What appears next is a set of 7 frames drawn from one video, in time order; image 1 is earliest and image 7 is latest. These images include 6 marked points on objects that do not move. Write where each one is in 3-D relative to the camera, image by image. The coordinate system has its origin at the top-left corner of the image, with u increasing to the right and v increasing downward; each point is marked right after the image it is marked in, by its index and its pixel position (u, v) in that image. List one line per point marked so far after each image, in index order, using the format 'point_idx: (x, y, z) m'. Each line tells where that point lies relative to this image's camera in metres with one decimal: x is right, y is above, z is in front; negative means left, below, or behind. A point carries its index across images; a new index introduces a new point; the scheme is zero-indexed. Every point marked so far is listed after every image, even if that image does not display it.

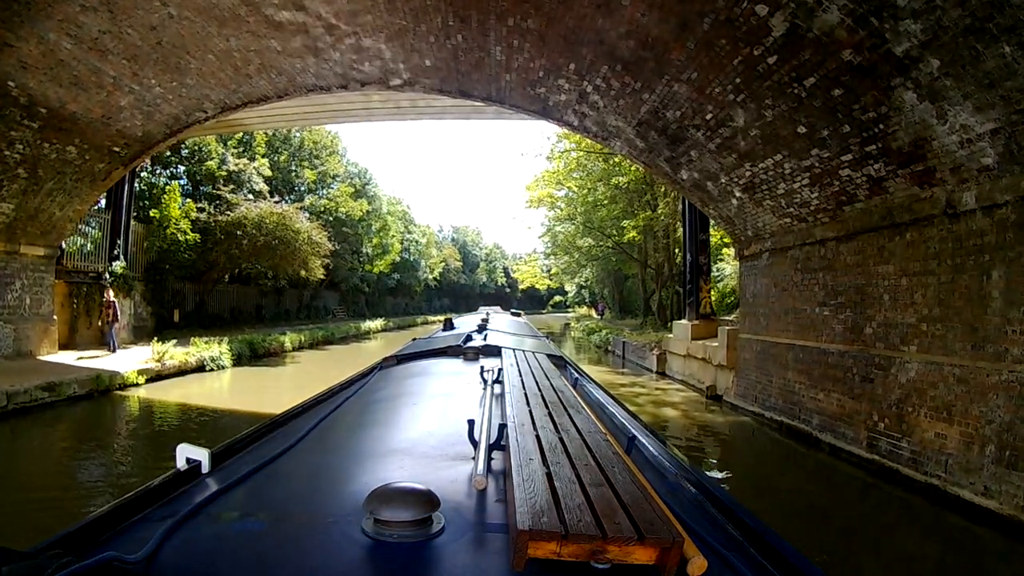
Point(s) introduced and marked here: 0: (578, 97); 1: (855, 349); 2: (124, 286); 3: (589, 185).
0: (+0.7, +2.0, +6.2) m
1: (+3.2, -0.6, +5.6) m
2: (-7.7, 0.0, +12.0) m
3: (+2.1, +3.0, +17.6) m
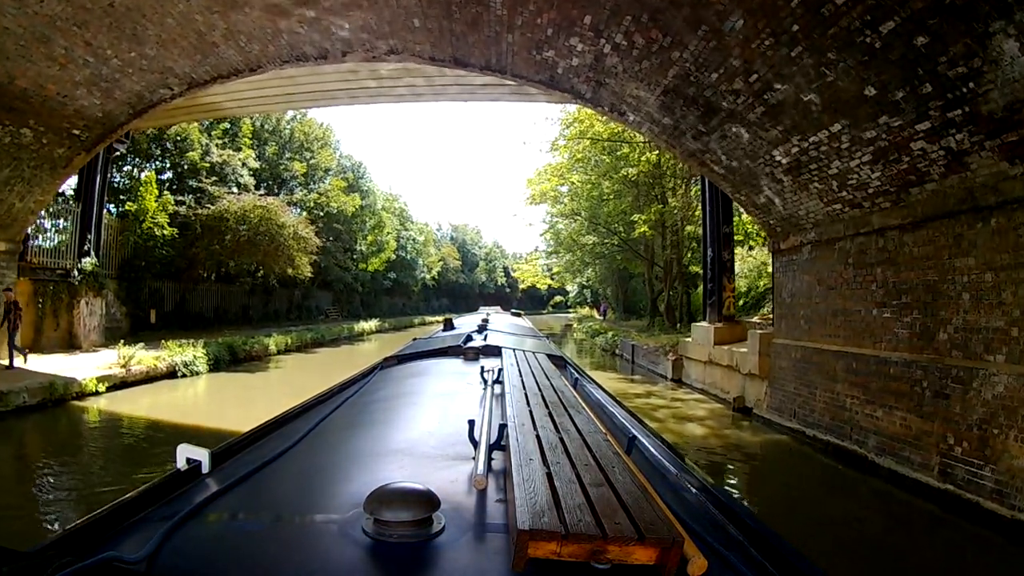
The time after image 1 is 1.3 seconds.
0: (+0.7, +2.0, +5.3) m
1: (+3.2, -0.5, +4.7) m
2: (-7.6, +0.1, +11.2) m
3: (+2.2, +3.0, +16.8) m
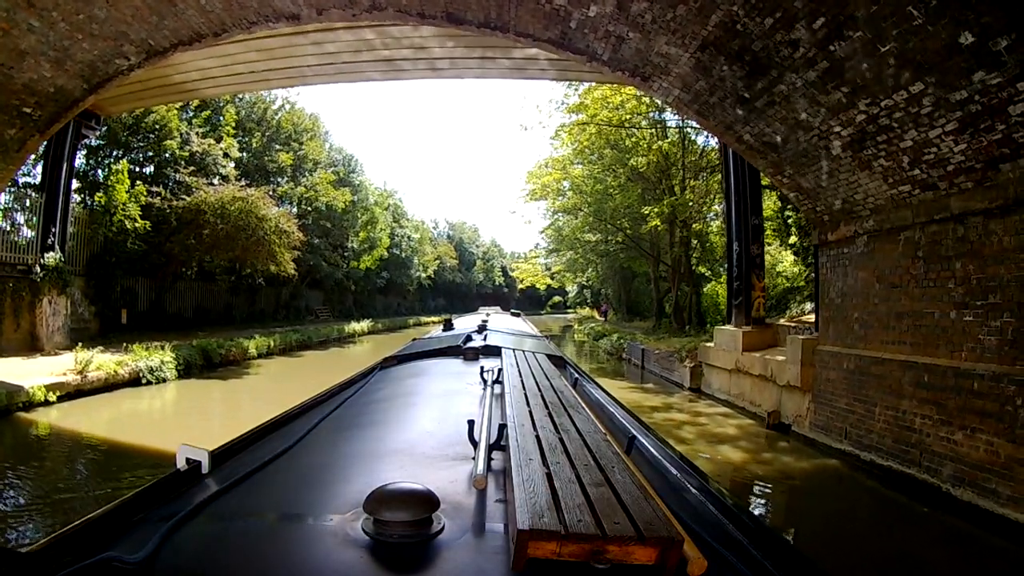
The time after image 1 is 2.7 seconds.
0: (+0.7, +2.0, +4.5) m
1: (+3.2, -0.5, +3.9) m
2: (-7.6, +0.1, +10.4) m
3: (+2.2, +3.0, +16.0) m
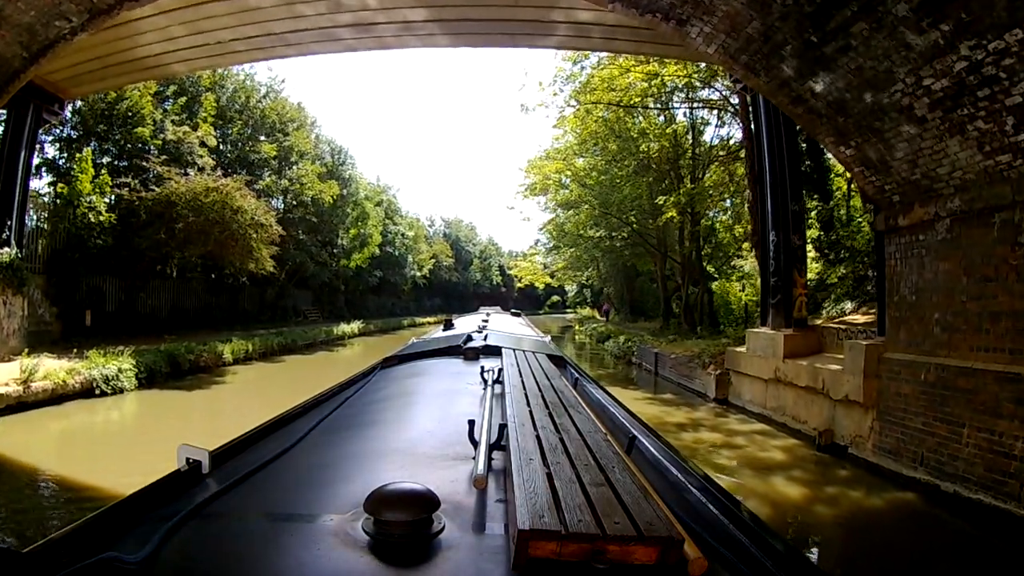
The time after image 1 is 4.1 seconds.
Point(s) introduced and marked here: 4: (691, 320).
0: (+0.8, +2.0, +3.7) m
1: (+3.2, -0.5, +3.1) m
2: (-7.6, +0.1, +9.5) m
3: (+2.2, +3.0, +15.1) m
4: (+4.7, -0.8, +16.2) m
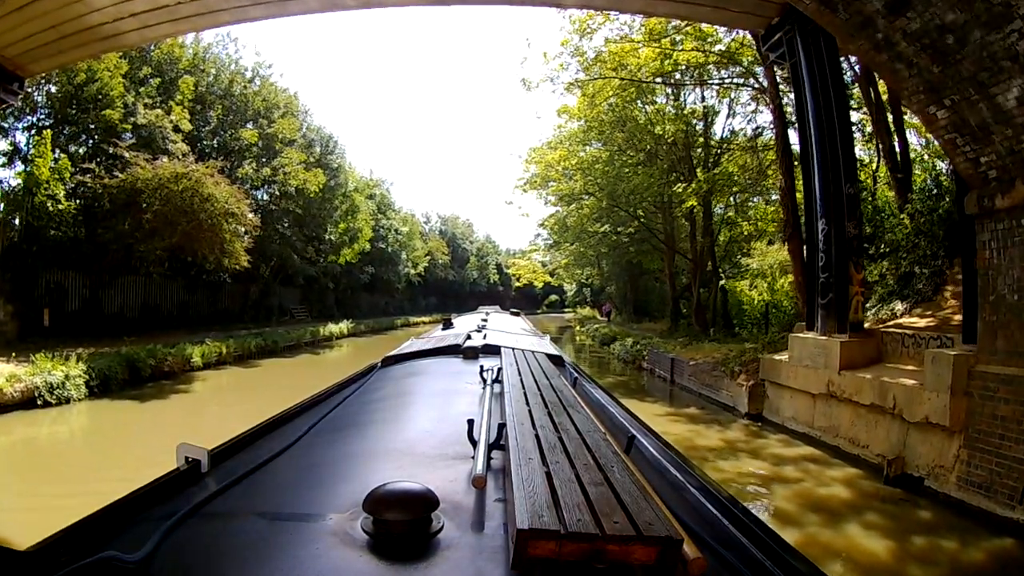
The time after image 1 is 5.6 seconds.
0: (+0.8, +2.1, +2.8) m
1: (+3.2, -0.5, +2.2) m
2: (-7.6, +0.2, +8.7) m
3: (+2.2, +3.1, +14.3) m
4: (+4.7, -0.8, +15.4) m
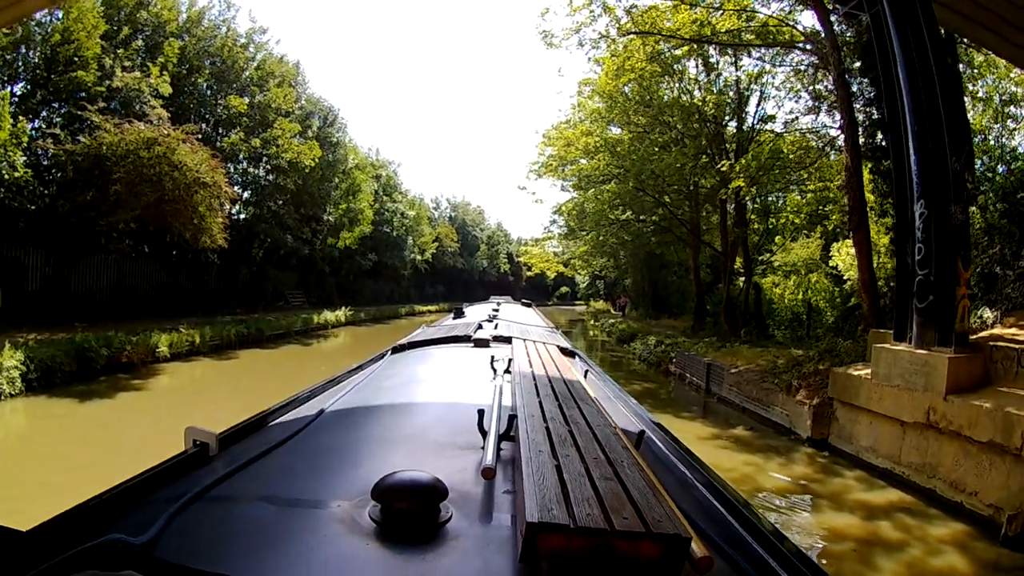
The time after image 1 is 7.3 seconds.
0: (+0.8, +2.1, +1.9) m
1: (+3.2, -0.5, +1.2) m
2: (-7.4, +0.5, +7.9) m
3: (+2.6, +3.2, +13.3) m
4: (+5.0, -0.7, +14.3) m
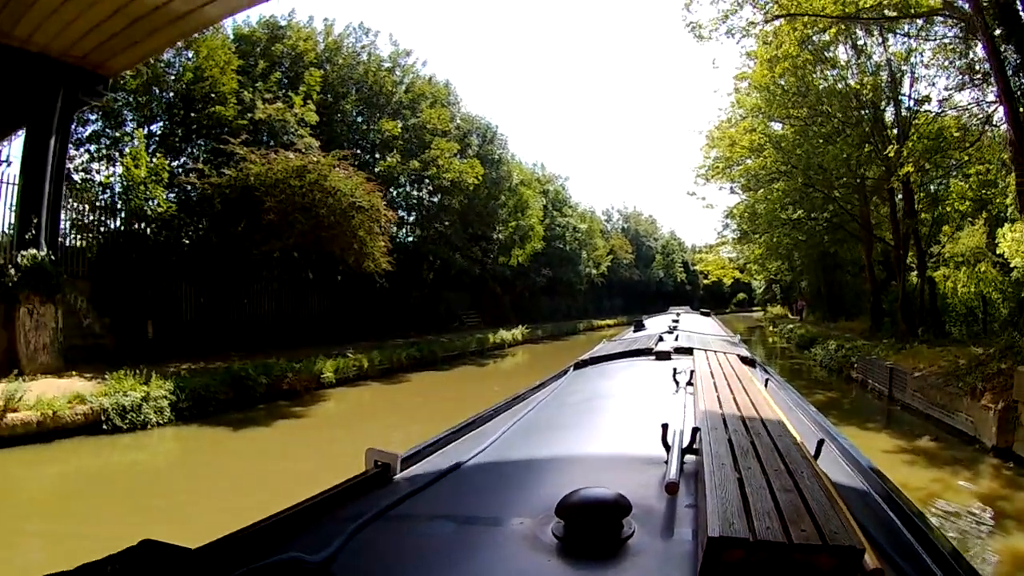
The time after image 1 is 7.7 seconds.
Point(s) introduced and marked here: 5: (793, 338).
0: (+1.1, +2.1, +1.5) m
1: (+3.4, -0.4, +0.4) m
2: (-5.9, 0.0, +9.0) m
3: (+4.8, +3.2, +12.4) m
4: (+7.6, -0.7, +12.9) m
5: (+7.2, -1.6, +19.1) m
